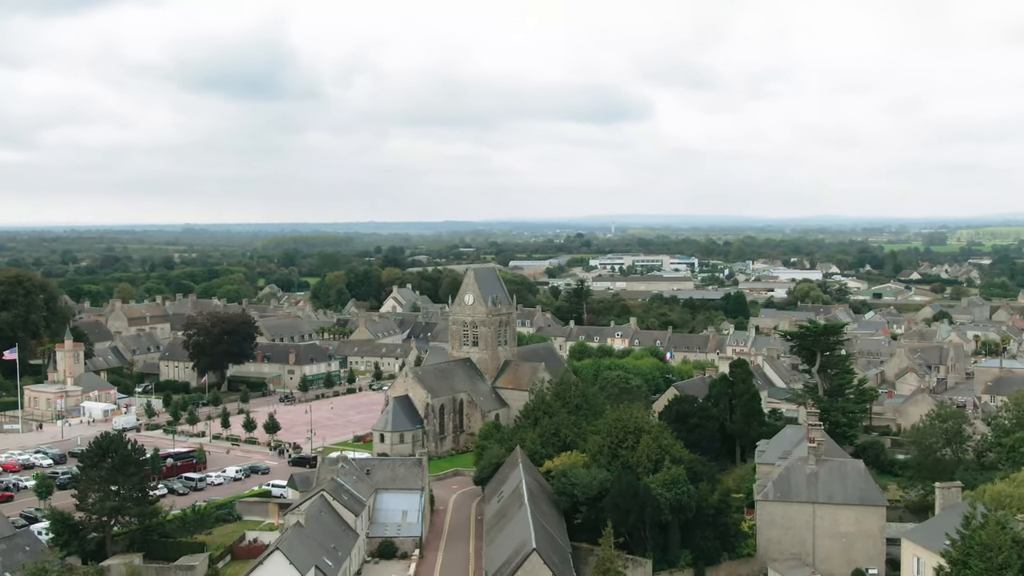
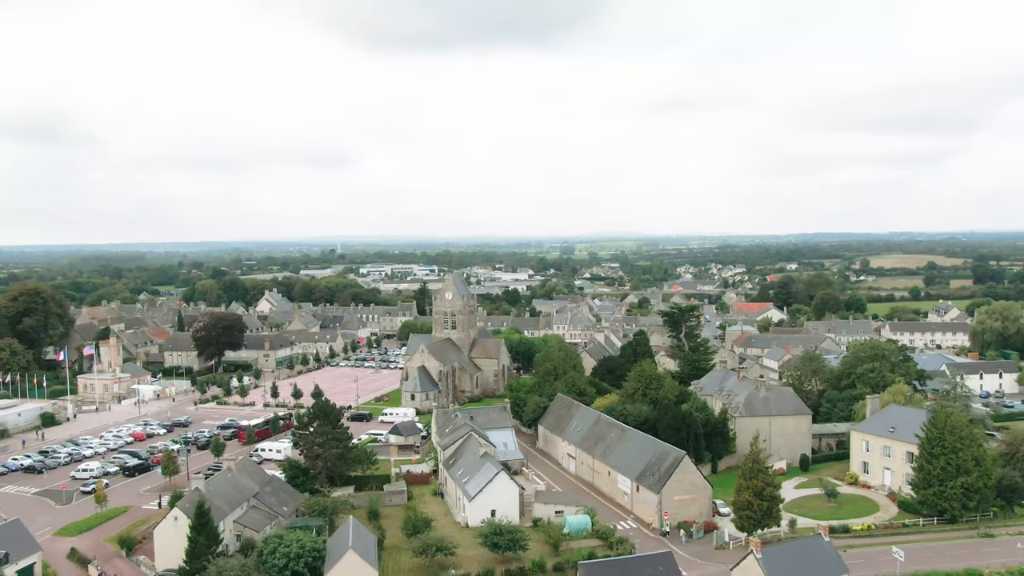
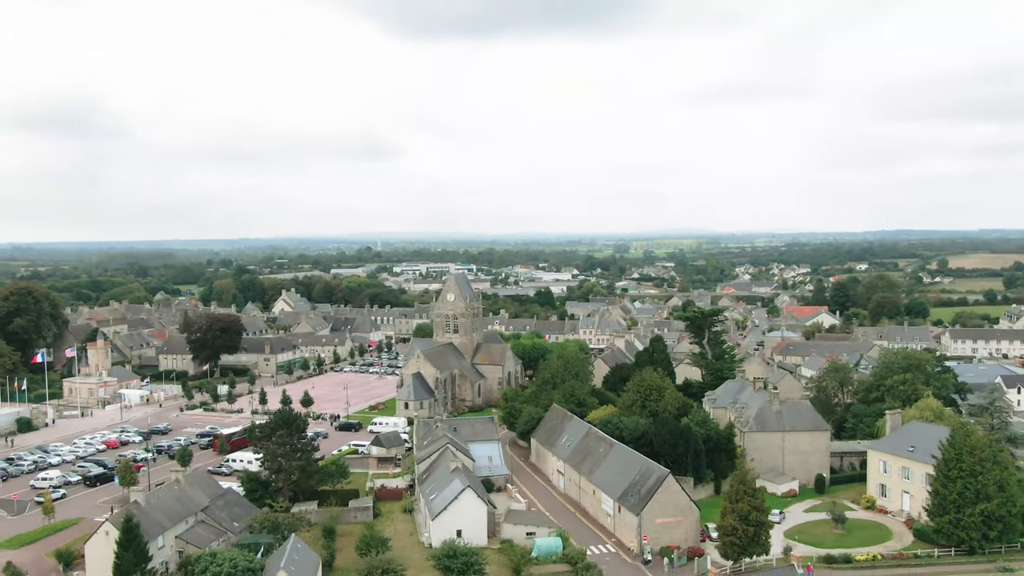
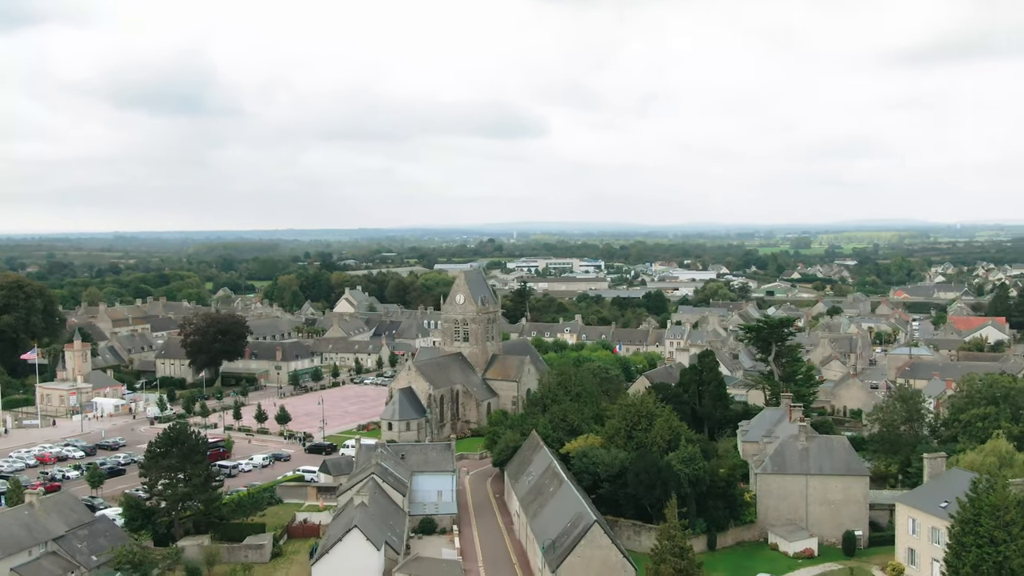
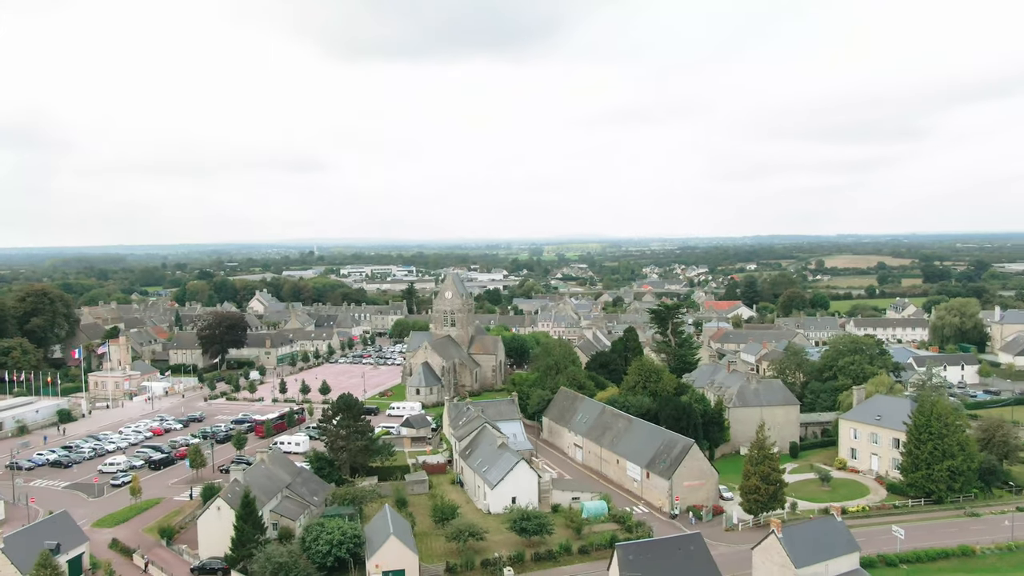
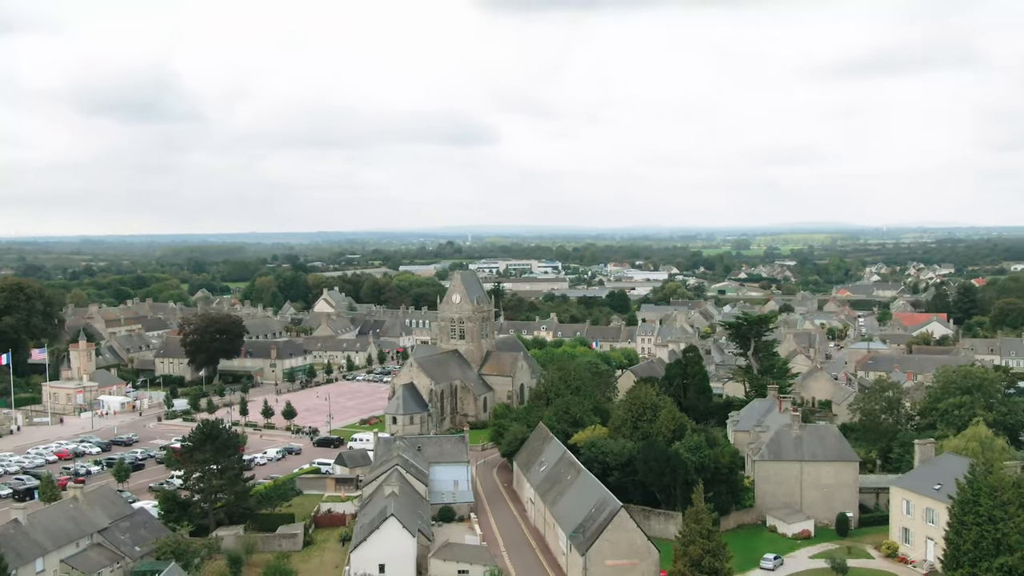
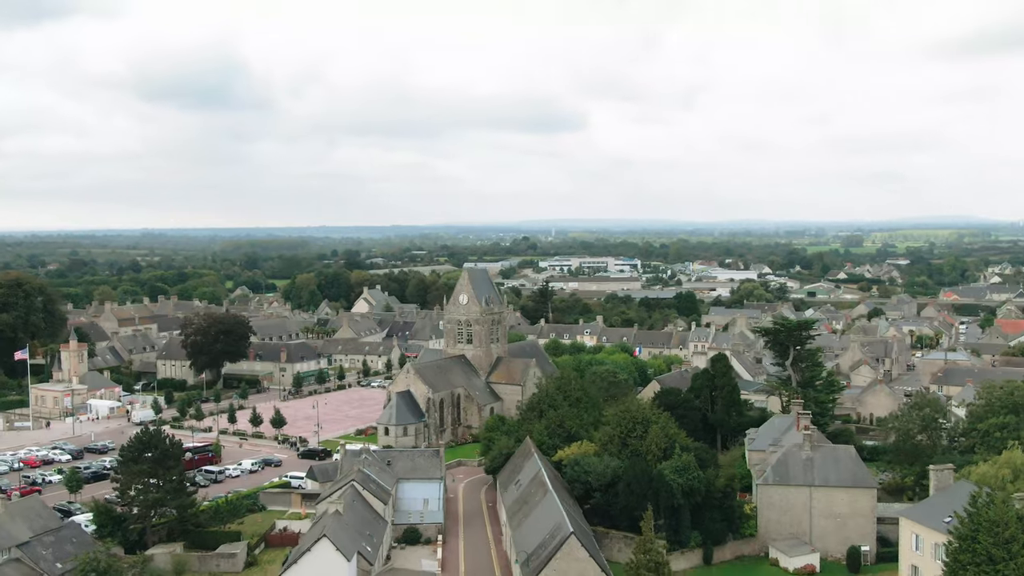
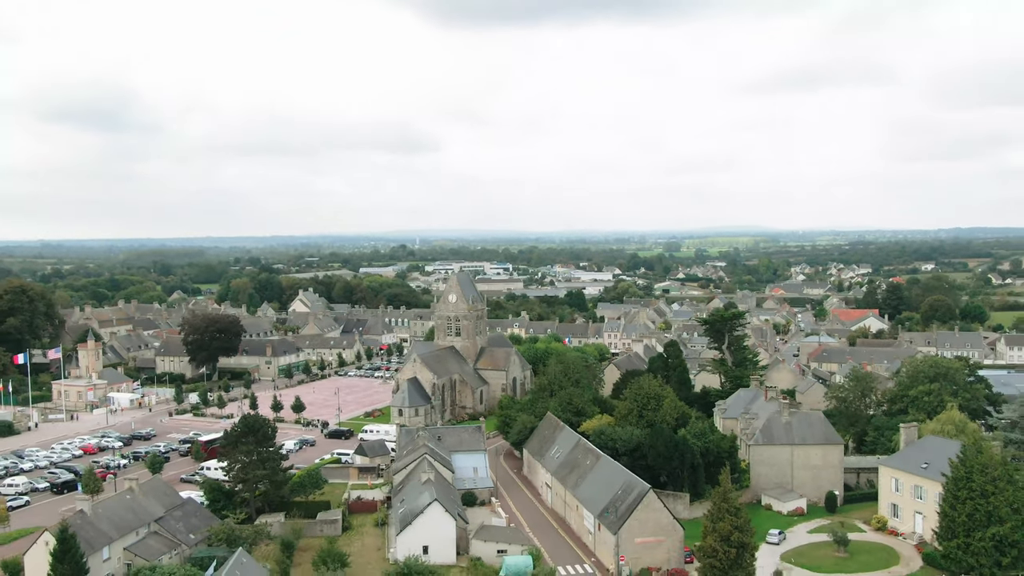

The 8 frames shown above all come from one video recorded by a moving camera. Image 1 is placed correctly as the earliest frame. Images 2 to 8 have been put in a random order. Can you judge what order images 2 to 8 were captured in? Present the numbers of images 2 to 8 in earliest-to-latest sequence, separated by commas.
7, 4, 6, 8, 3, 2, 5
